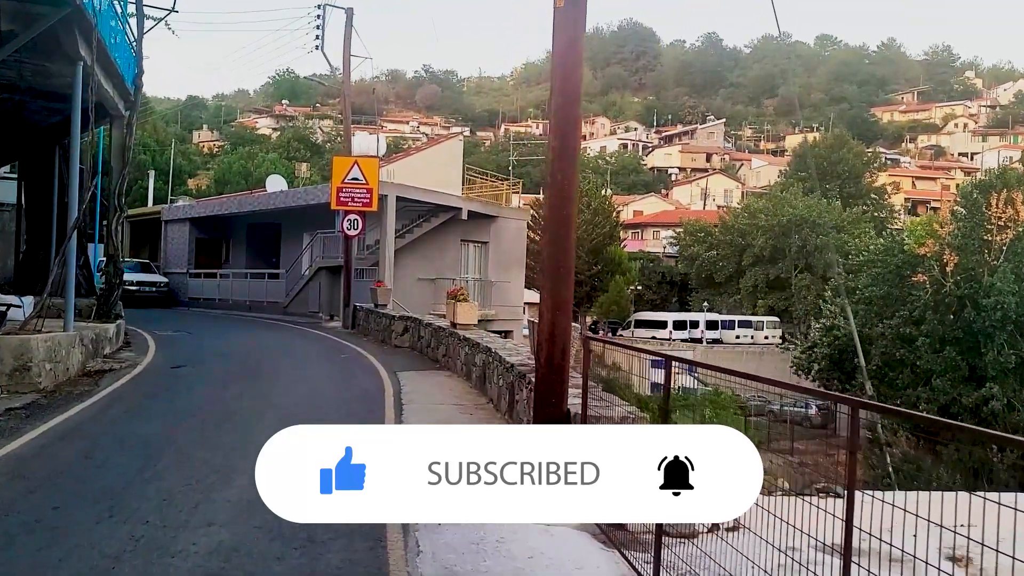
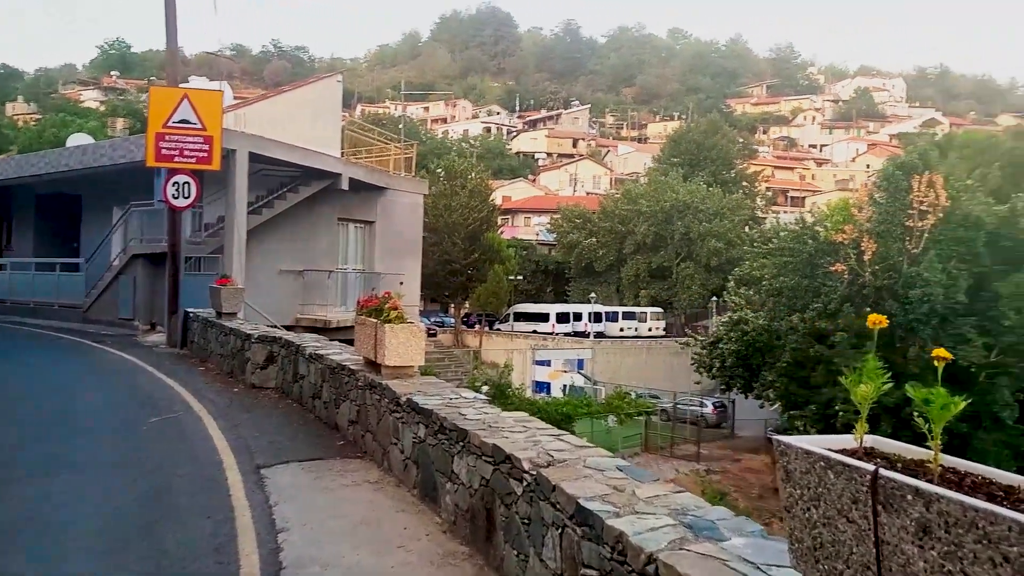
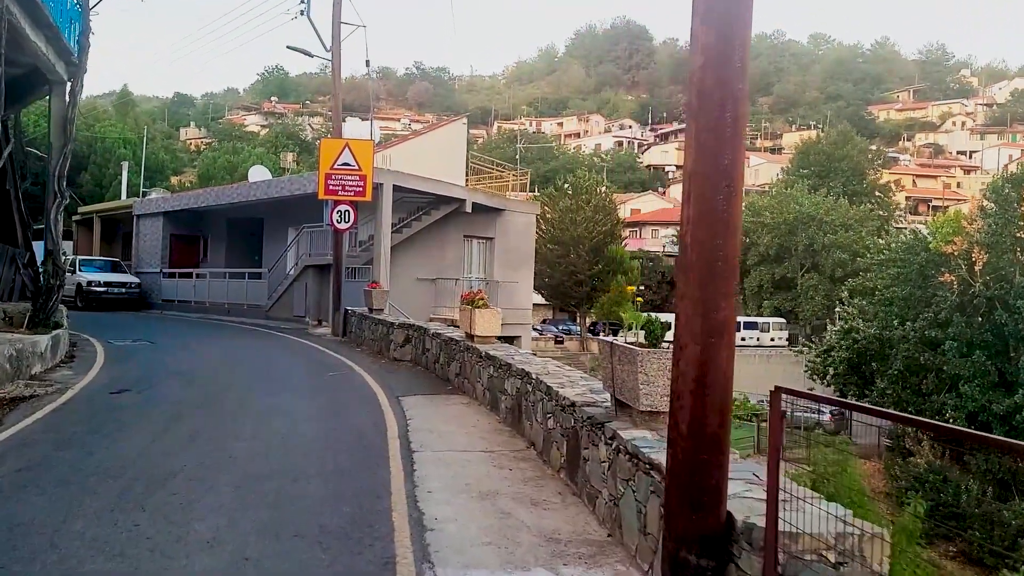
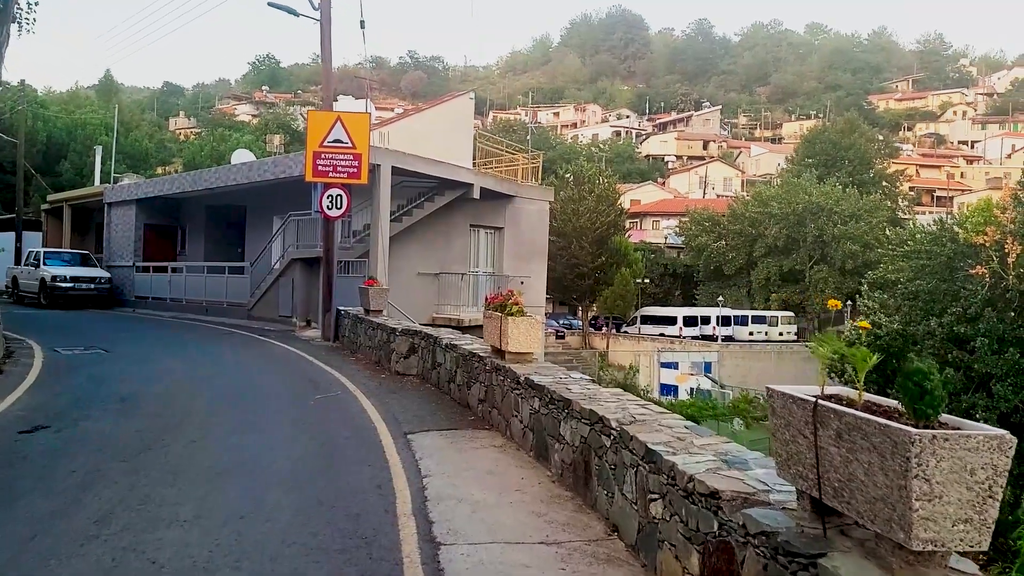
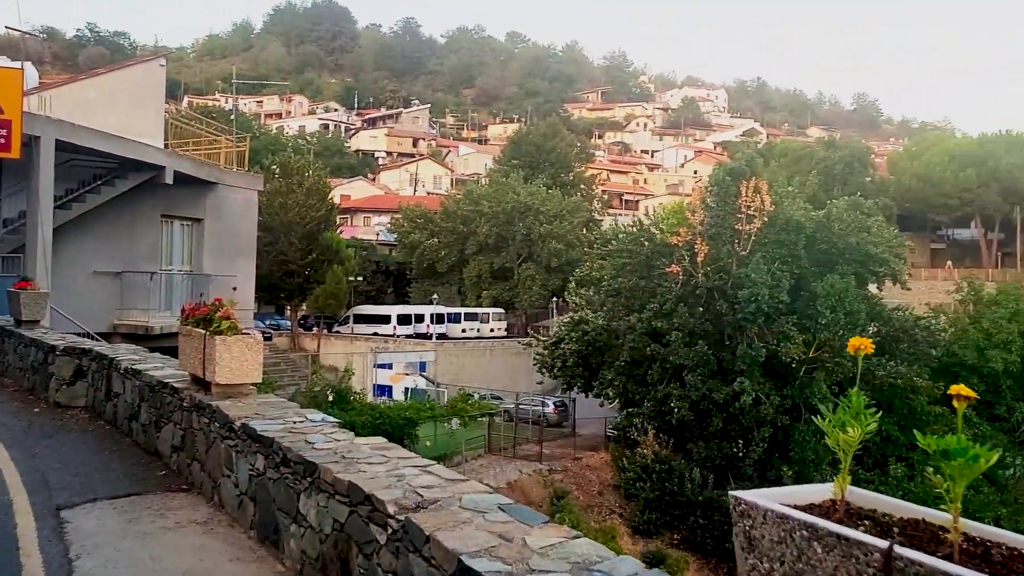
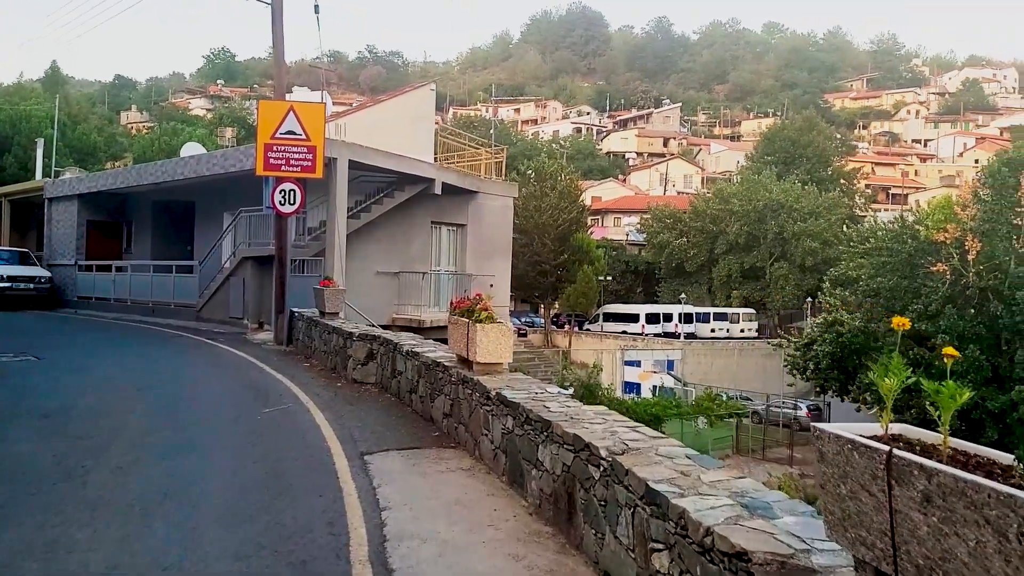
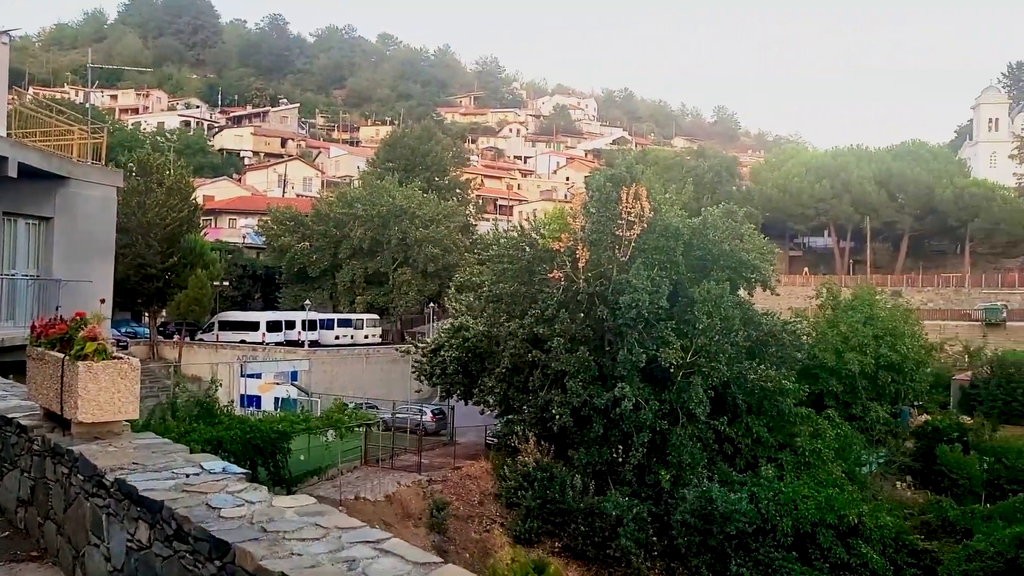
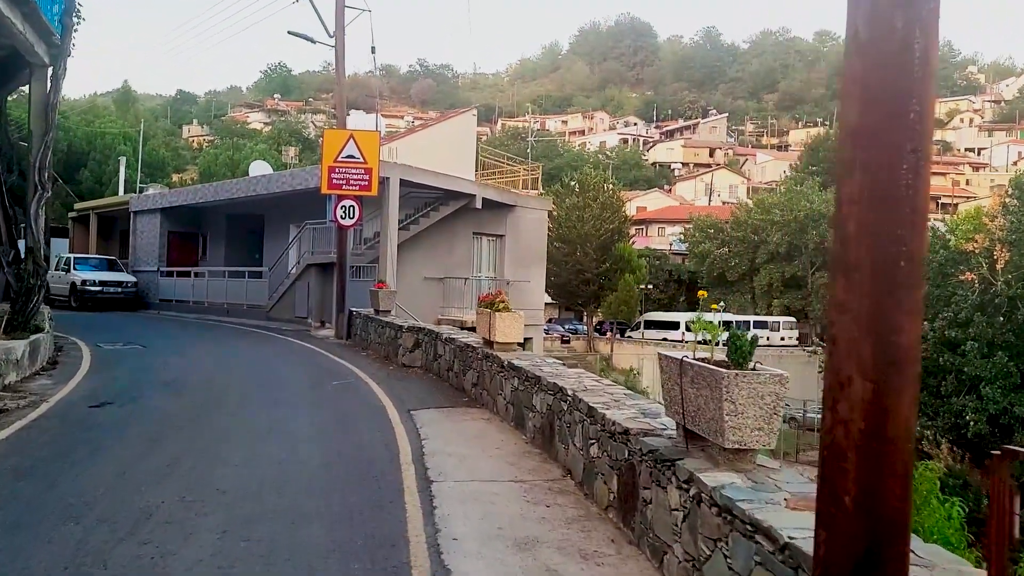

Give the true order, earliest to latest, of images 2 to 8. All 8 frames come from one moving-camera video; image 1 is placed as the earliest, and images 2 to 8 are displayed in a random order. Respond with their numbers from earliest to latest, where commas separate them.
3, 8, 4, 6, 2, 5, 7
